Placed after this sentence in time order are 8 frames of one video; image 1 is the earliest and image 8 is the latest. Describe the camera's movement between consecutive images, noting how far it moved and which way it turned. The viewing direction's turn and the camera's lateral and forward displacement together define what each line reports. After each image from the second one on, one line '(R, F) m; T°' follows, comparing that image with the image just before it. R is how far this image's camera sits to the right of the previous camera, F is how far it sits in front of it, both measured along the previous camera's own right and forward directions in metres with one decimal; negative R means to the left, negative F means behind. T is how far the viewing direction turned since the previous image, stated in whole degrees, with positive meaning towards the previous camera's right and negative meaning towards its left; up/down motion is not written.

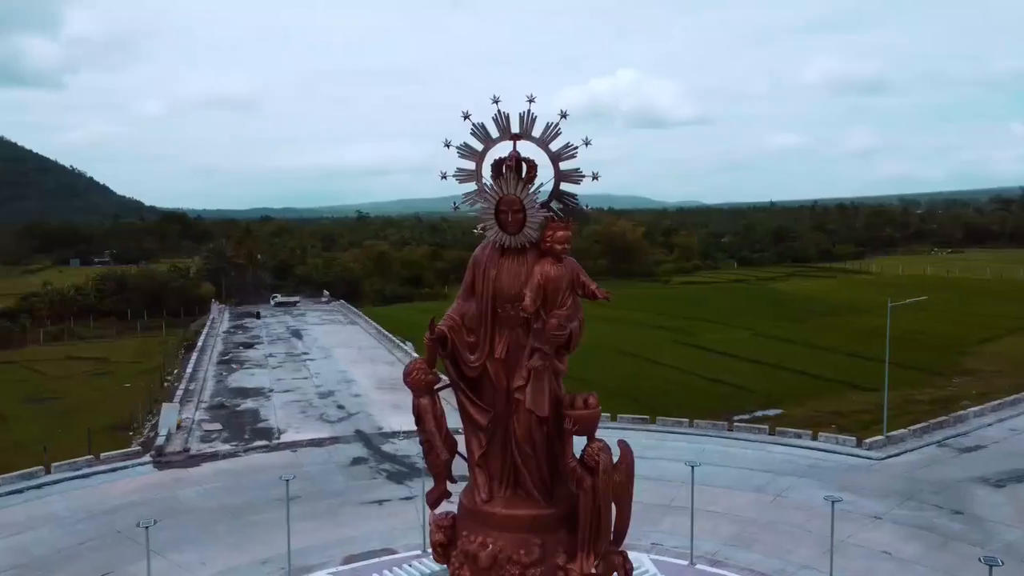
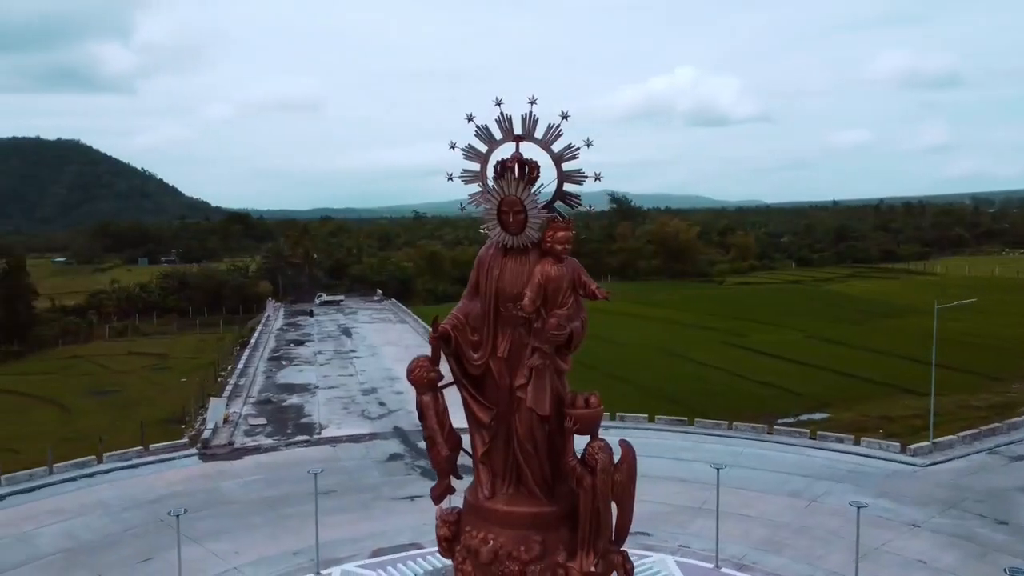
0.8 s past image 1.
(+0.6, -0.1) m; -4°
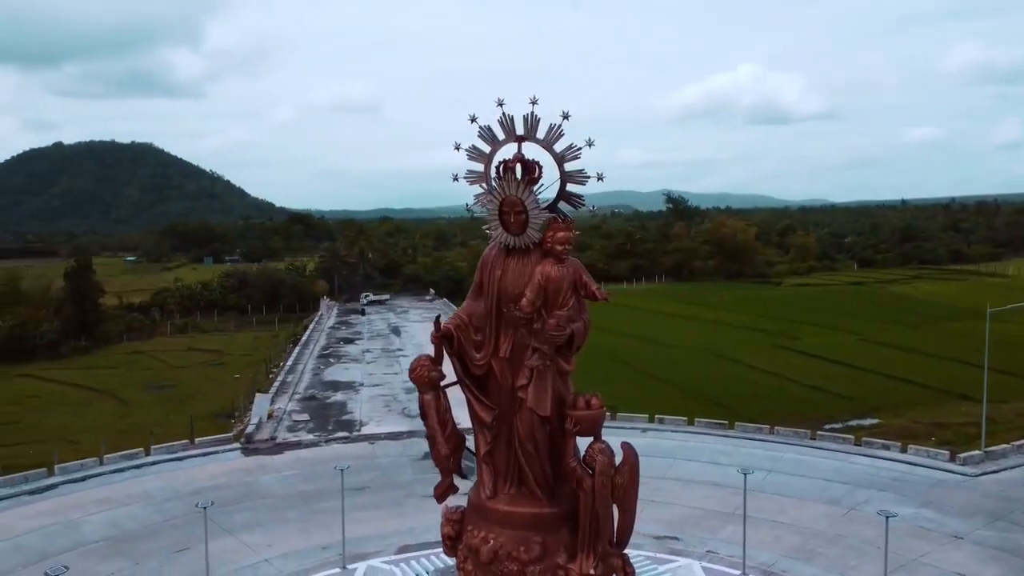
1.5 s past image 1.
(+0.6, 0.0) m; -4°
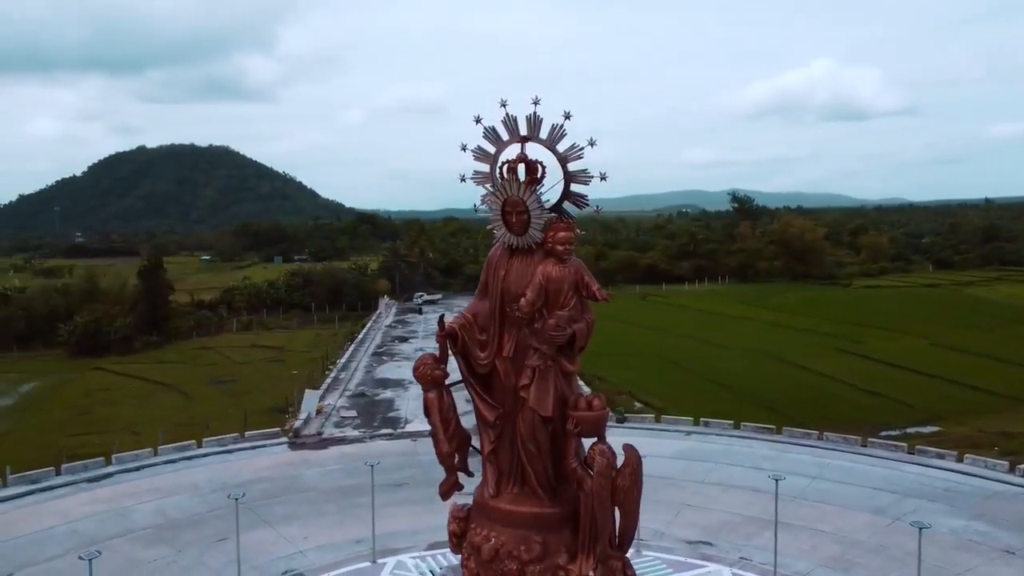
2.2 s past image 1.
(+0.6, 0.0) m; -5°
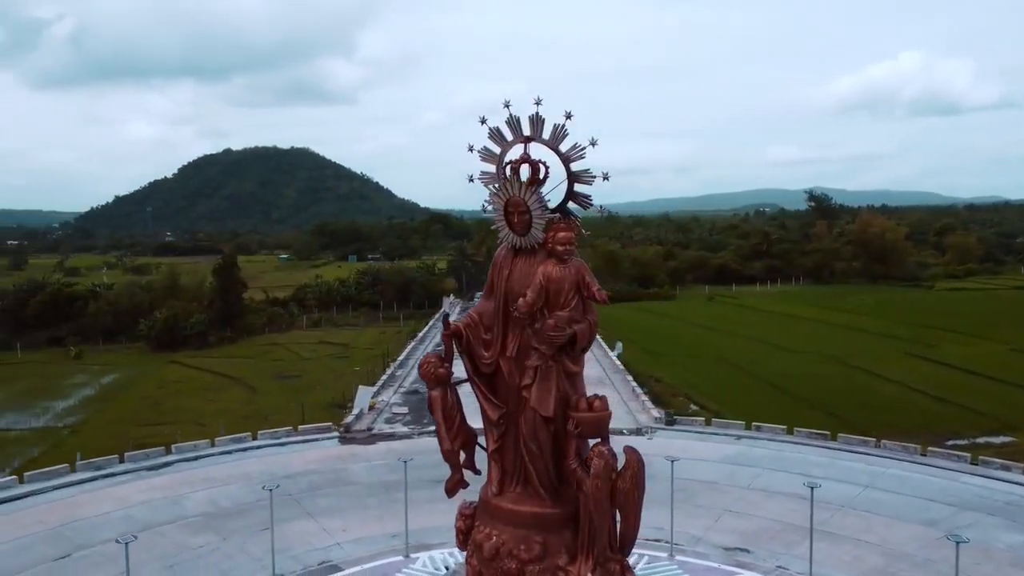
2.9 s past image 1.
(+0.7, 0.0) m; -5°
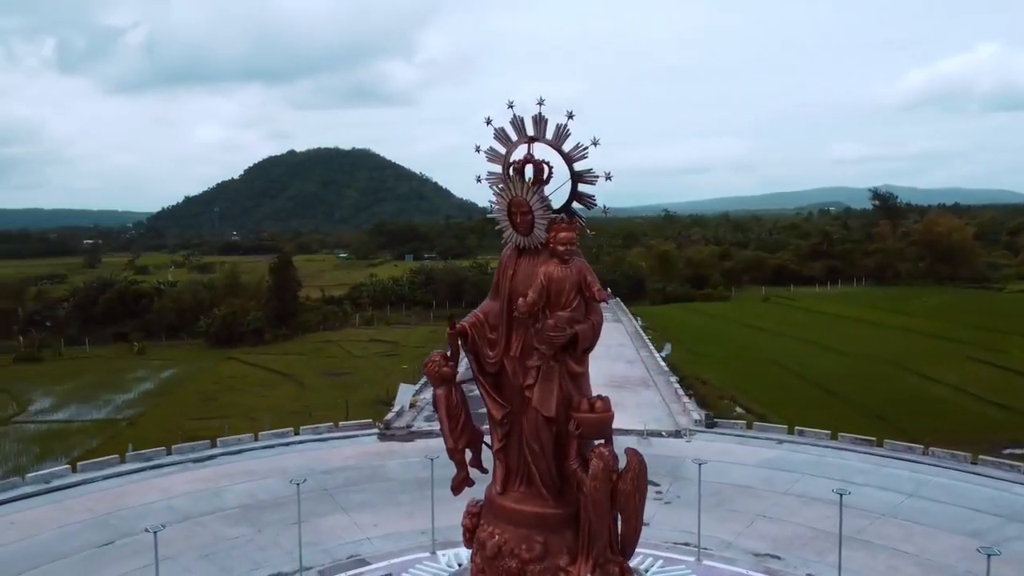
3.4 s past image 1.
(+0.6, 0.0) m; -4°
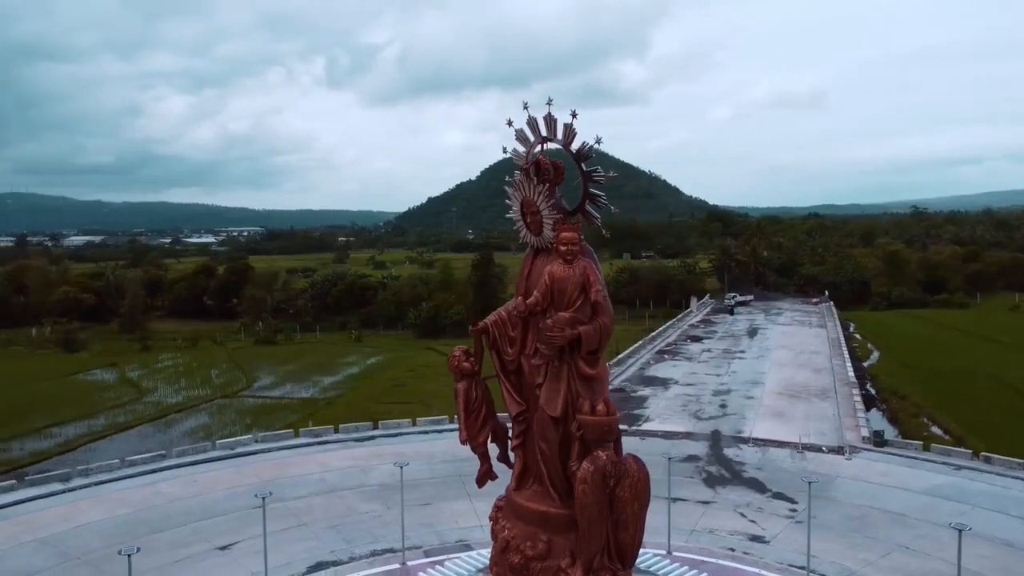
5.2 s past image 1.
(+2.2, +0.2) m; -16°
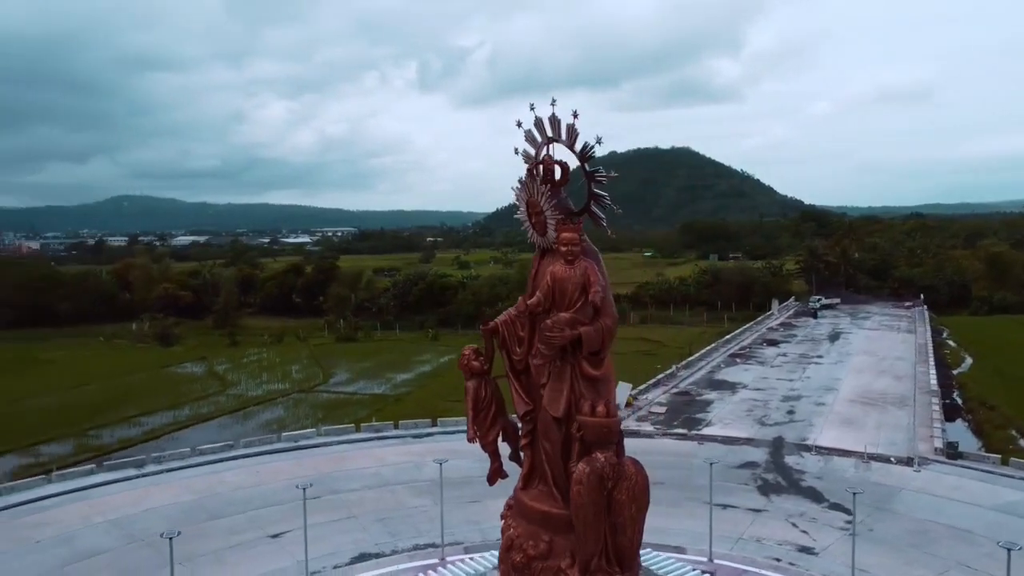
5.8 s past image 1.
(+0.9, 0.0) m; -6°
